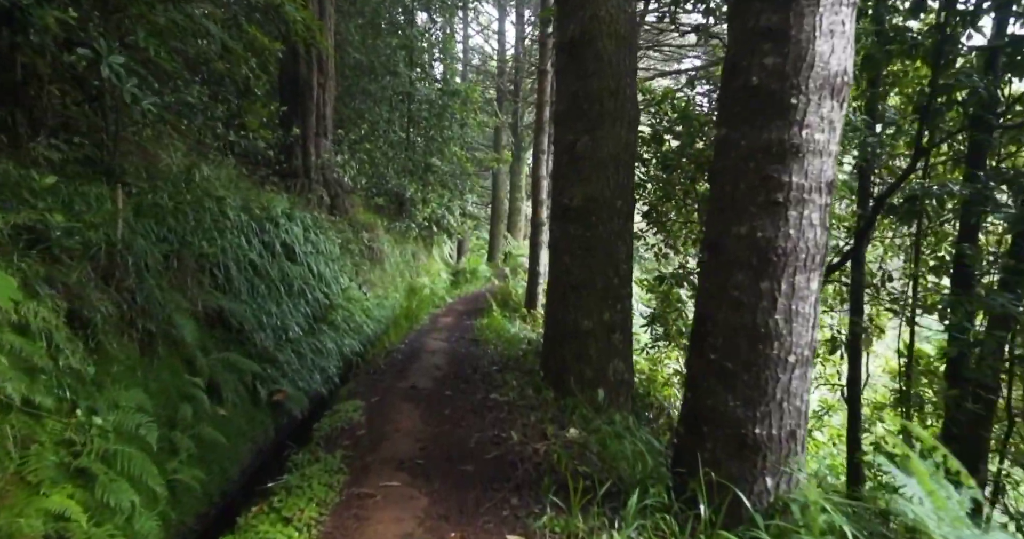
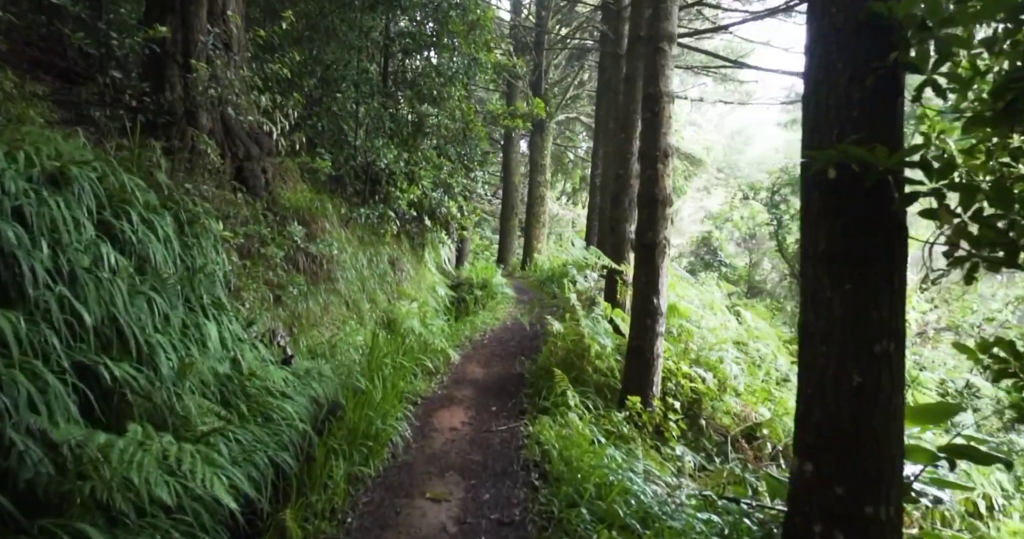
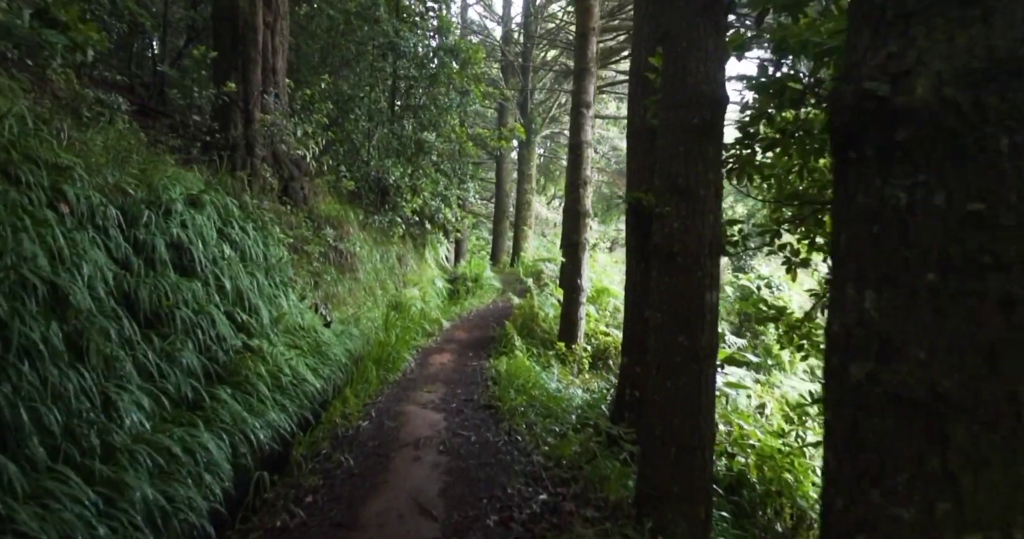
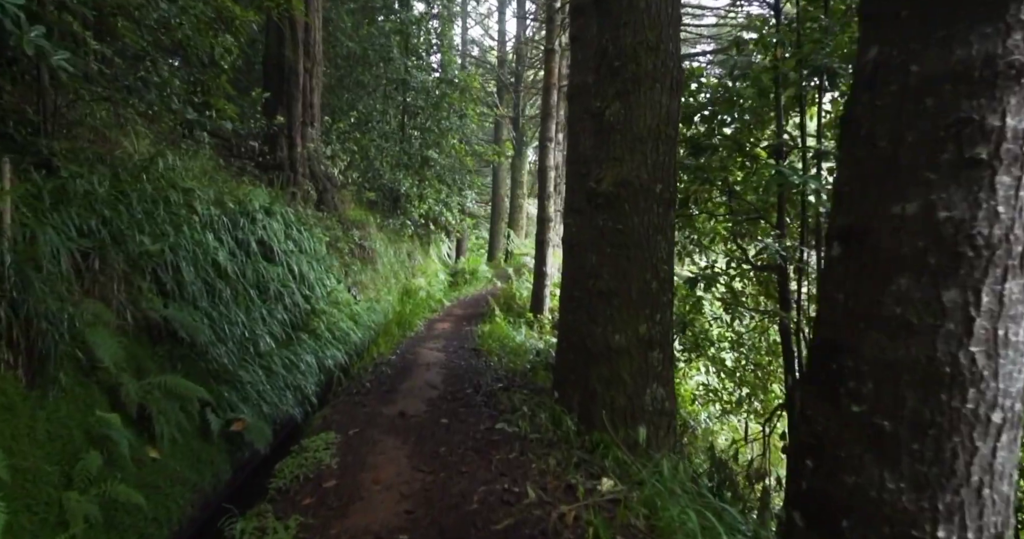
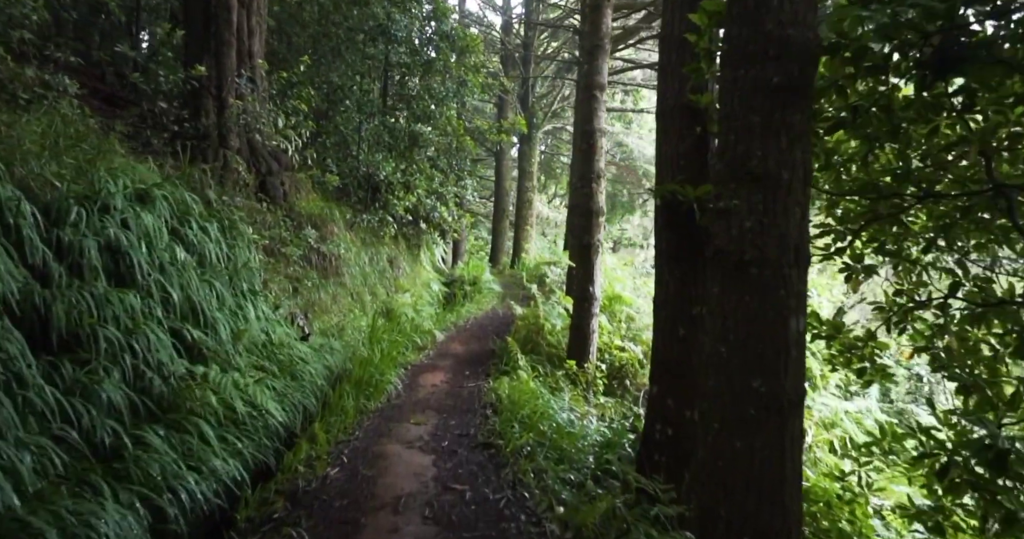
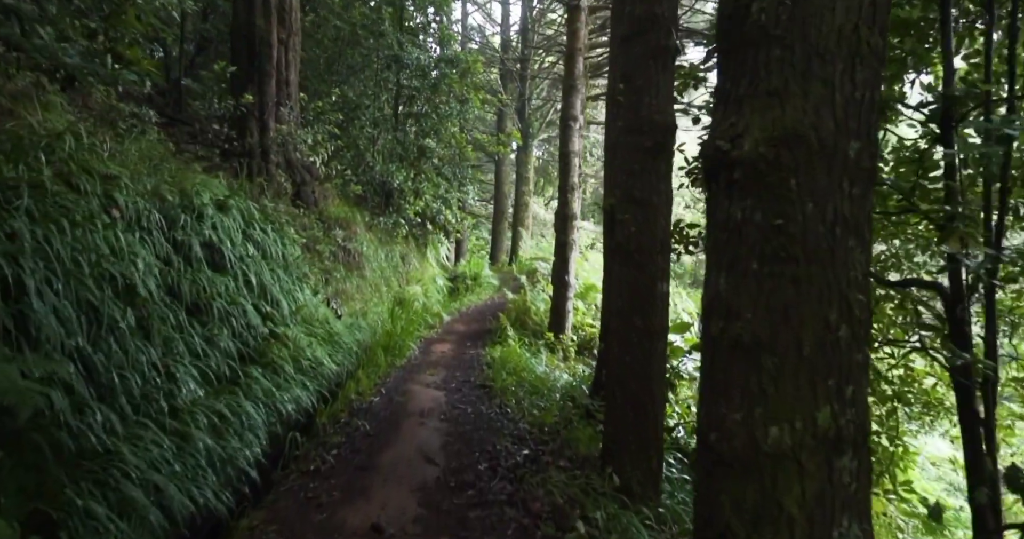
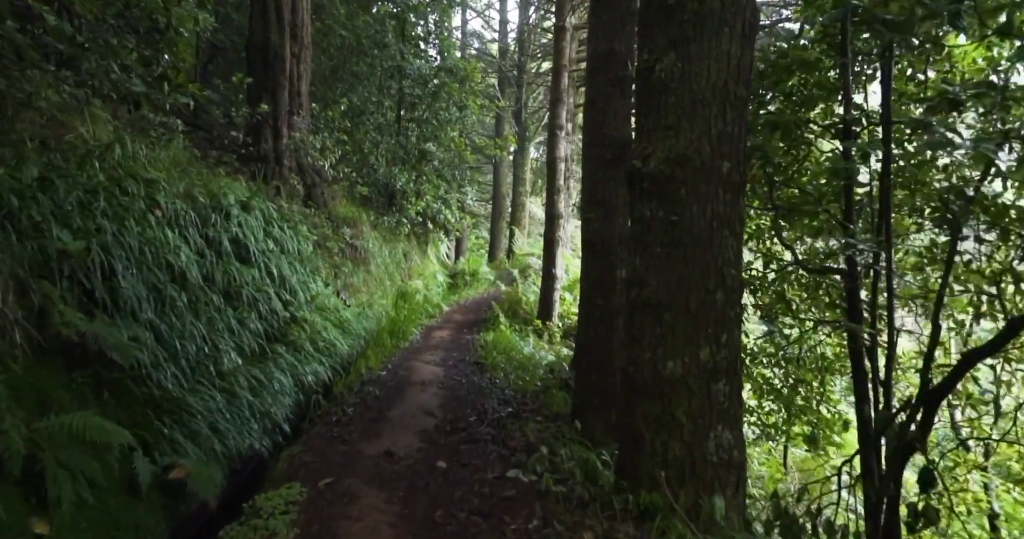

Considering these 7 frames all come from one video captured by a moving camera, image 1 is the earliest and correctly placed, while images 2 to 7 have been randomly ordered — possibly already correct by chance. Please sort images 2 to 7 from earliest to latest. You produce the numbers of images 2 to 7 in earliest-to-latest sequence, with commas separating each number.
4, 7, 6, 3, 5, 2
